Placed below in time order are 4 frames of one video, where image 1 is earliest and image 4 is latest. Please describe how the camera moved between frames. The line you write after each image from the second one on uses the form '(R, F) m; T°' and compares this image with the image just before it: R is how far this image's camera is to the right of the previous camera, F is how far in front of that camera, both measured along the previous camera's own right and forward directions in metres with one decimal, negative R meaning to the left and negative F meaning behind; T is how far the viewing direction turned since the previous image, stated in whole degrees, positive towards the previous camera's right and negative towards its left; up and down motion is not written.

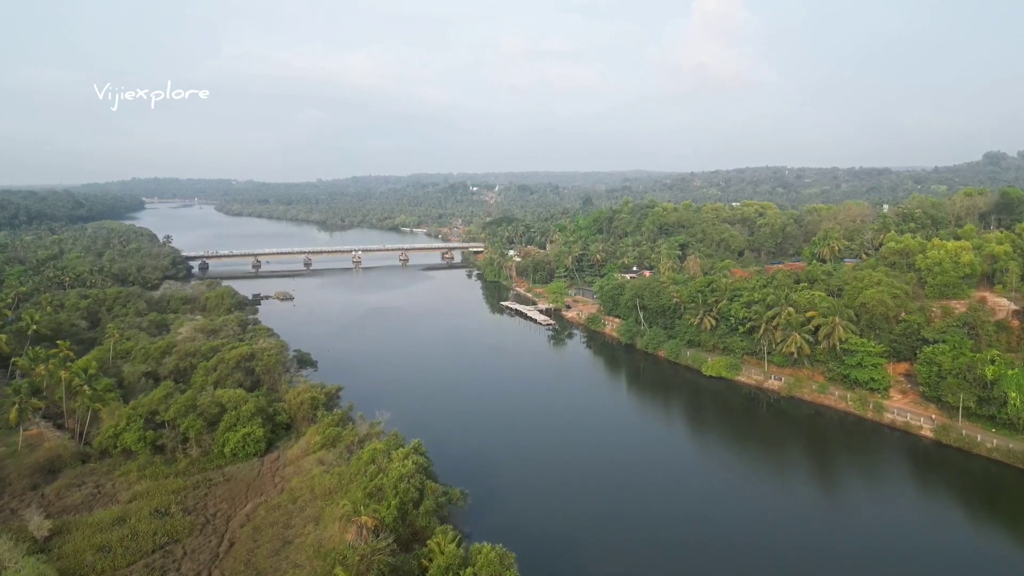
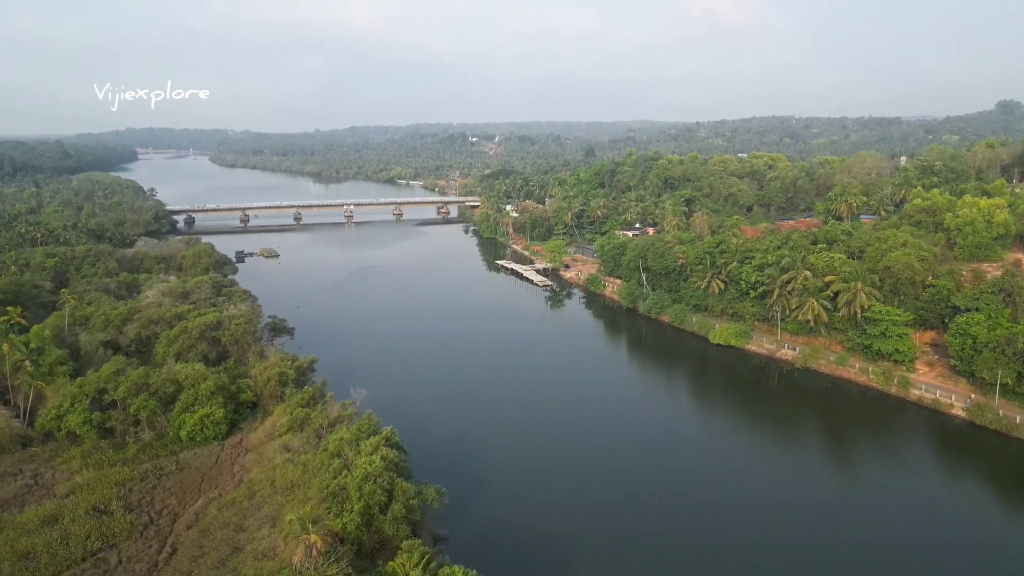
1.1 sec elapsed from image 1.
(+0.6, +3.3) m; 0°
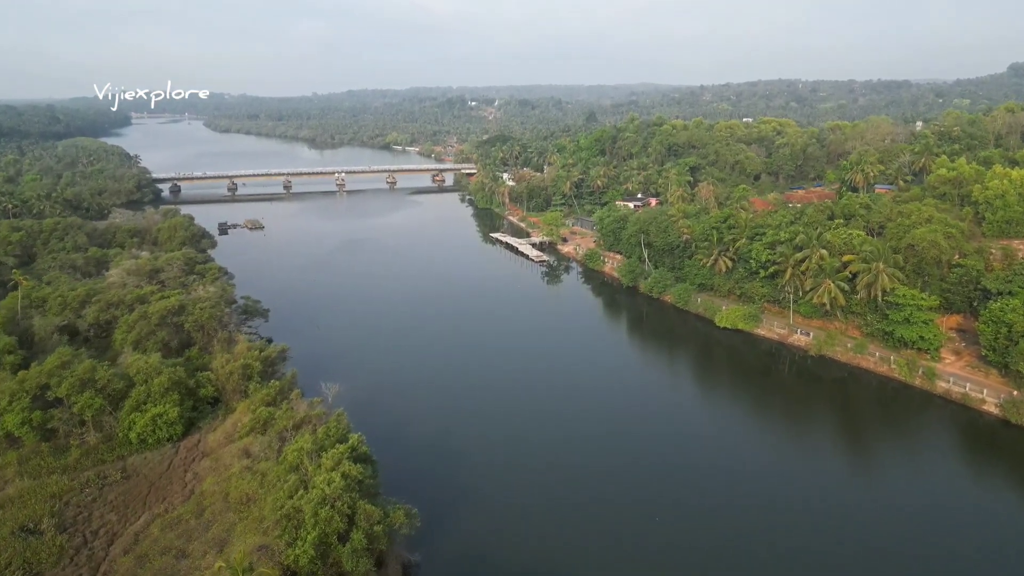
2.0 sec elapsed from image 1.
(+0.6, +2.8) m; 0°
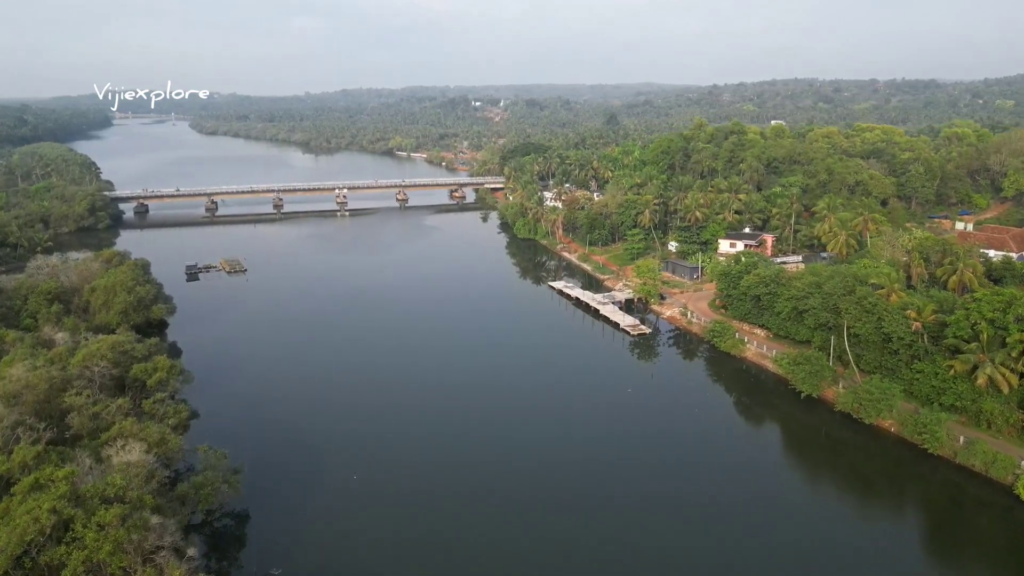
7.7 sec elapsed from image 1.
(-5.3, +15.1) m; +1°
